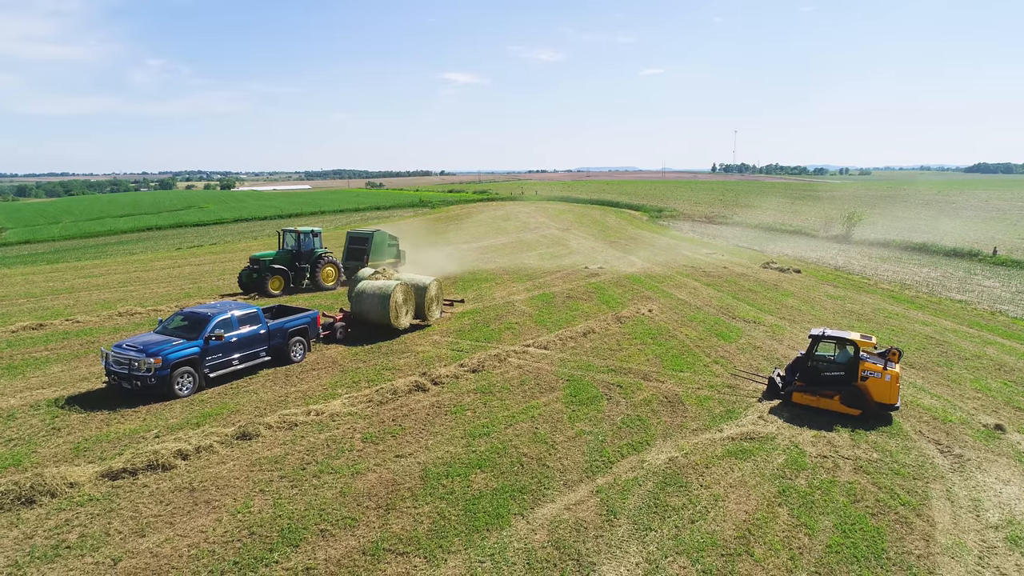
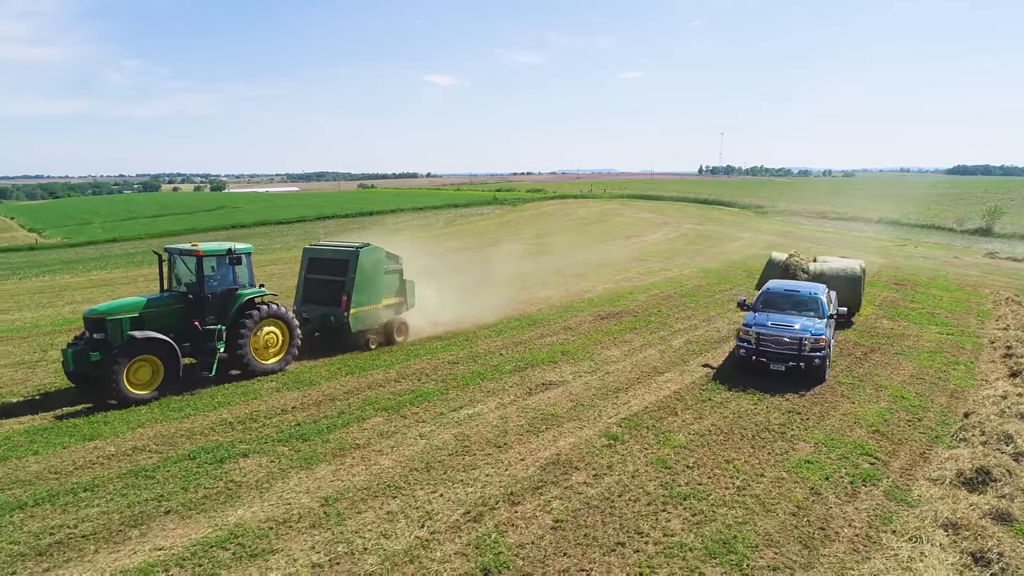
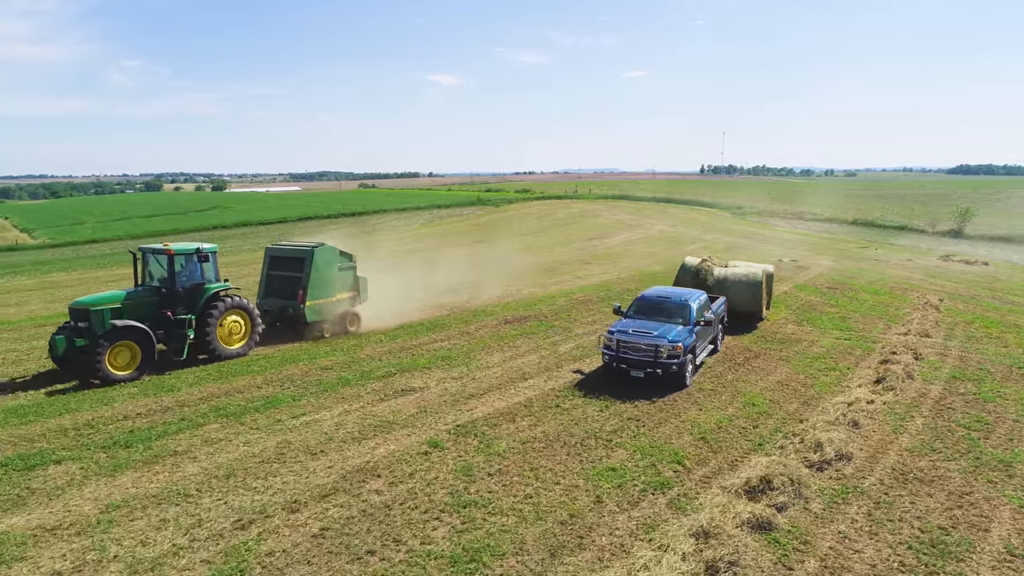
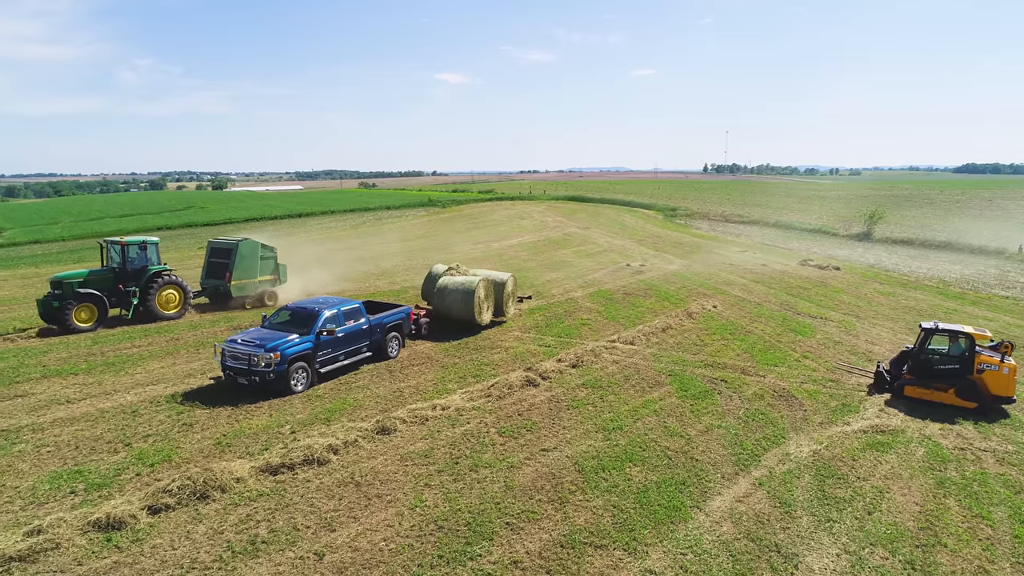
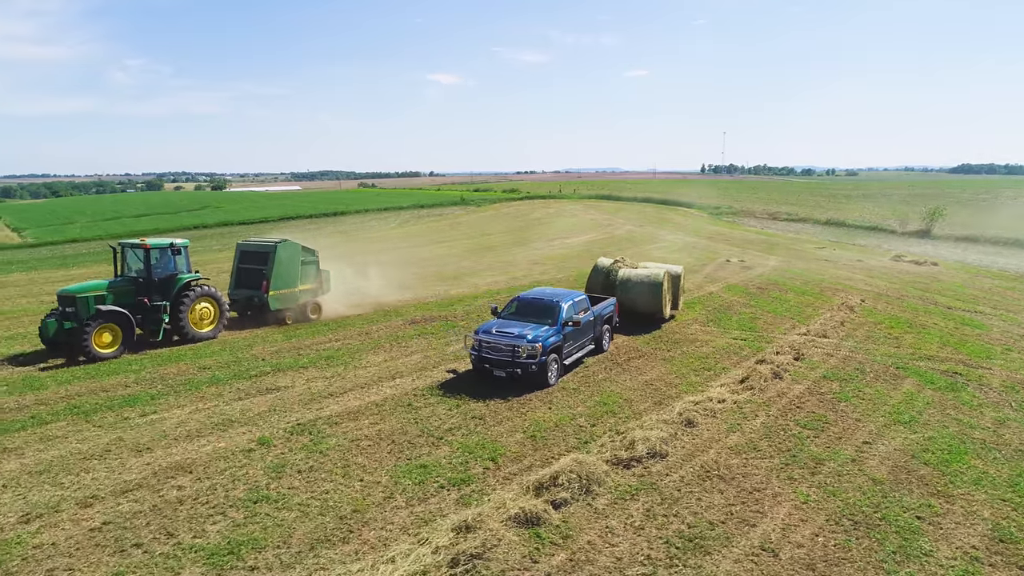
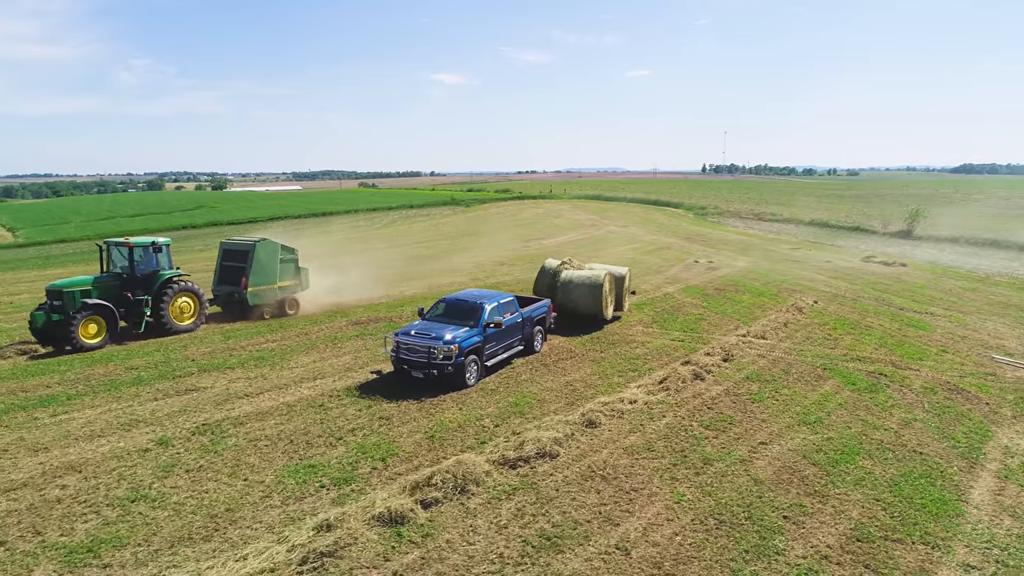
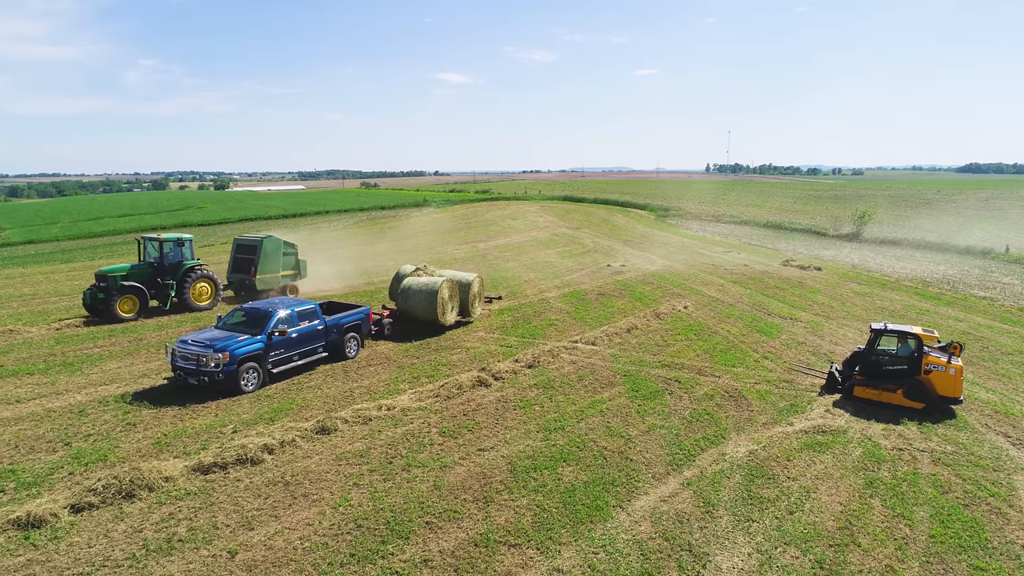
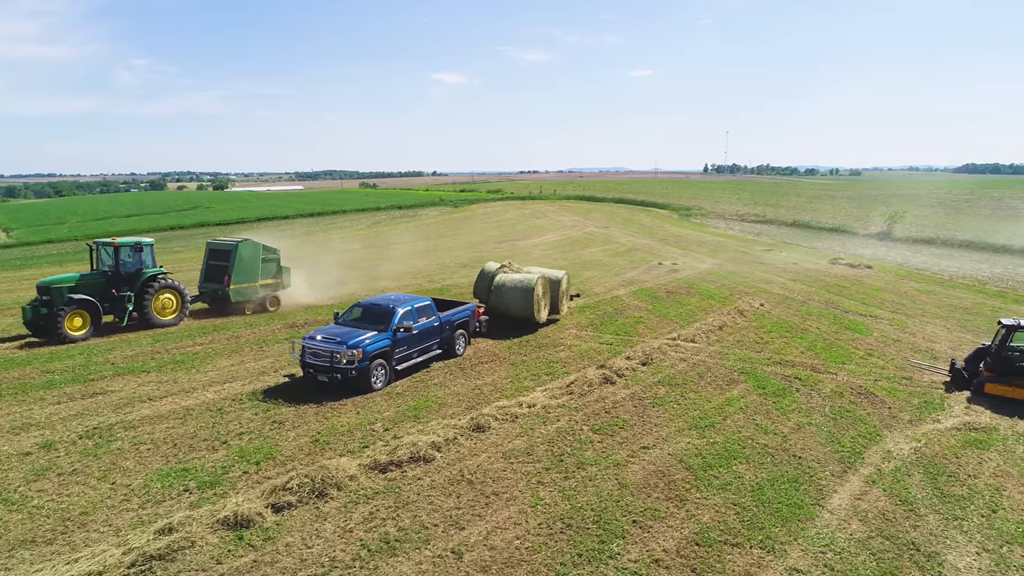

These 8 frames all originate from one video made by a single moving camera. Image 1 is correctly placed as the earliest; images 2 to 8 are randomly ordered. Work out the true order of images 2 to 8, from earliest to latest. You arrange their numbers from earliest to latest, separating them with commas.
7, 4, 8, 6, 5, 3, 2
